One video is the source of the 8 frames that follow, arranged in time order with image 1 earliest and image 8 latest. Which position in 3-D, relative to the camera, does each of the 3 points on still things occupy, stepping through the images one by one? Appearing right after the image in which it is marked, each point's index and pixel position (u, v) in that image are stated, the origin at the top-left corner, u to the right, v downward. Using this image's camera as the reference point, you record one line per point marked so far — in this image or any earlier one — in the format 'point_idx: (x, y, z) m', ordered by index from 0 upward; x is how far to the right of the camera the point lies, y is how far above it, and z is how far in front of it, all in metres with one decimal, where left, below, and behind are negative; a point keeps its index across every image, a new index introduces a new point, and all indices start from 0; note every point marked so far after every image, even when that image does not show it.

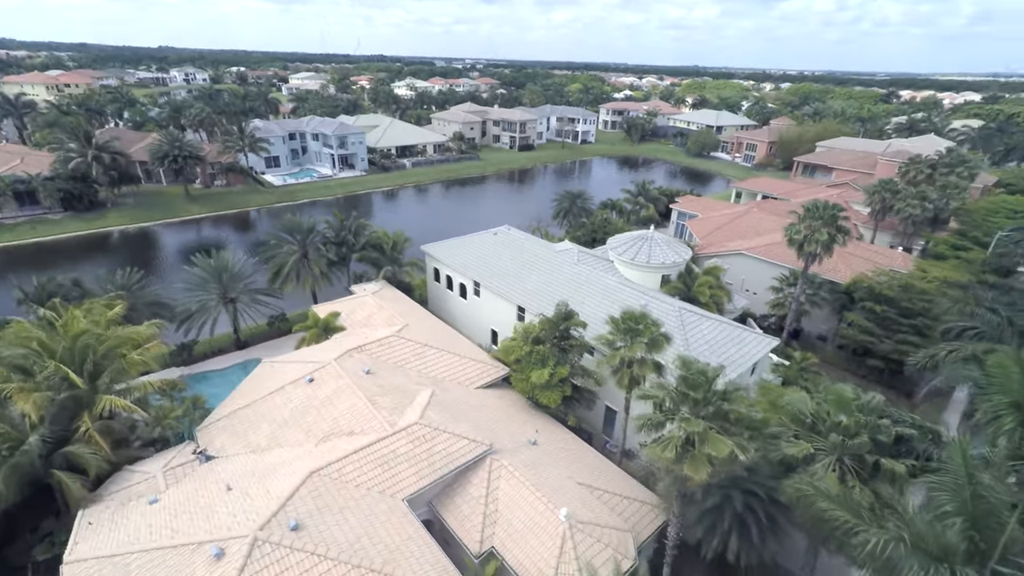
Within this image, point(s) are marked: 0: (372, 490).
0: (-5.5, -8.1, +18.7) m
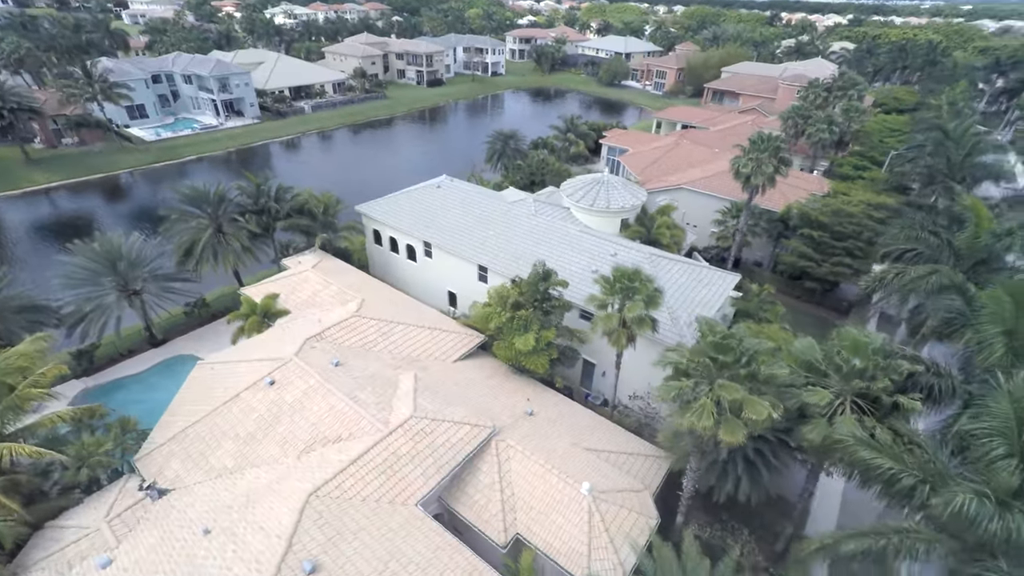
0: (-4.6, -7.7, +16.8) m
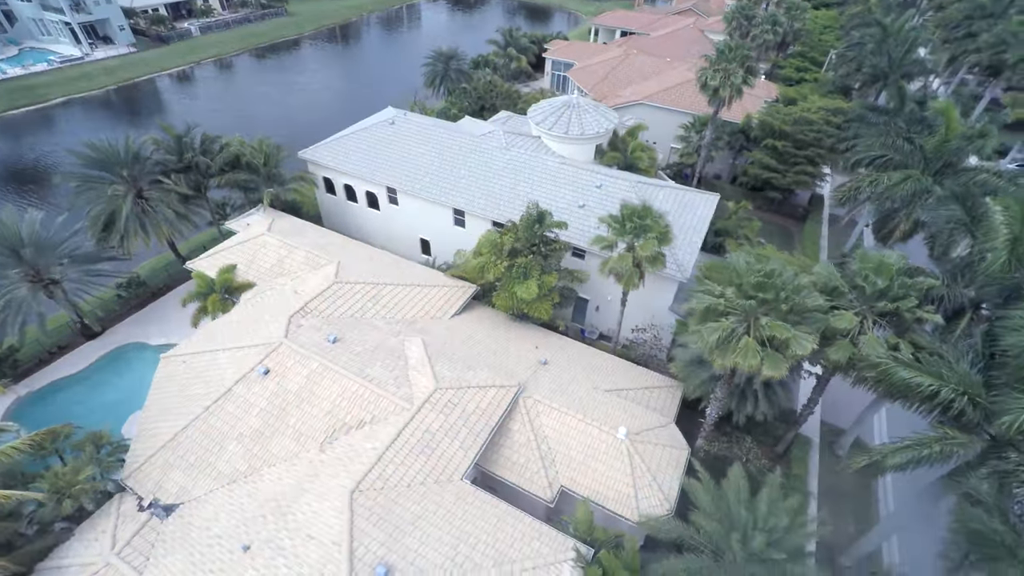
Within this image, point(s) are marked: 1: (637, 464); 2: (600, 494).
0: (-2.8, -6.7, +16.0) m
1: (+4.9, -6.9, +18.2) m
2: (+3.4, -7.9, +17.9) m
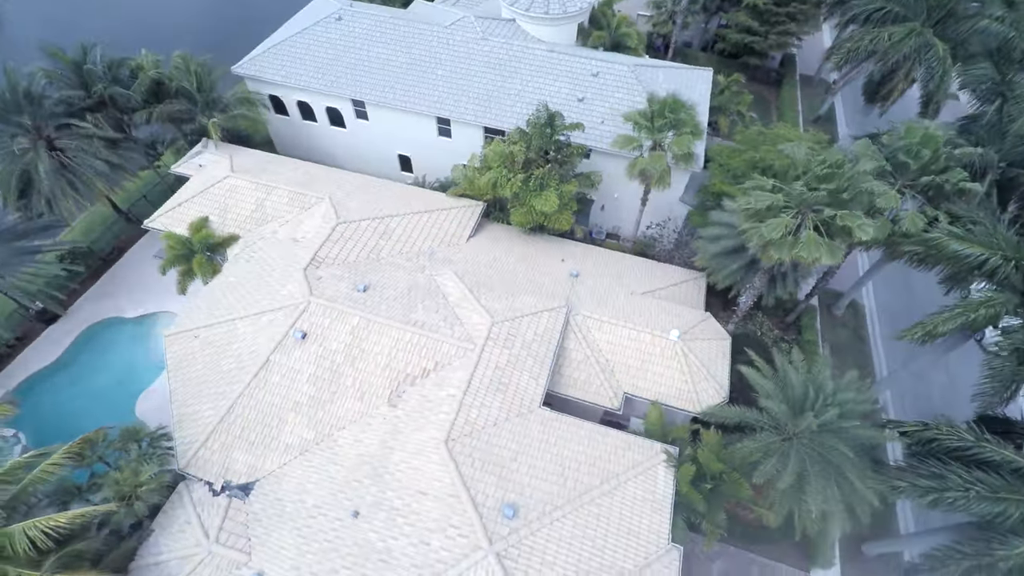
0: (+0.1, -4.5, +16.2) m
1: (+7.4, -3.0, +19.2) m
2: (+6.1, -4.3, +19.0) m
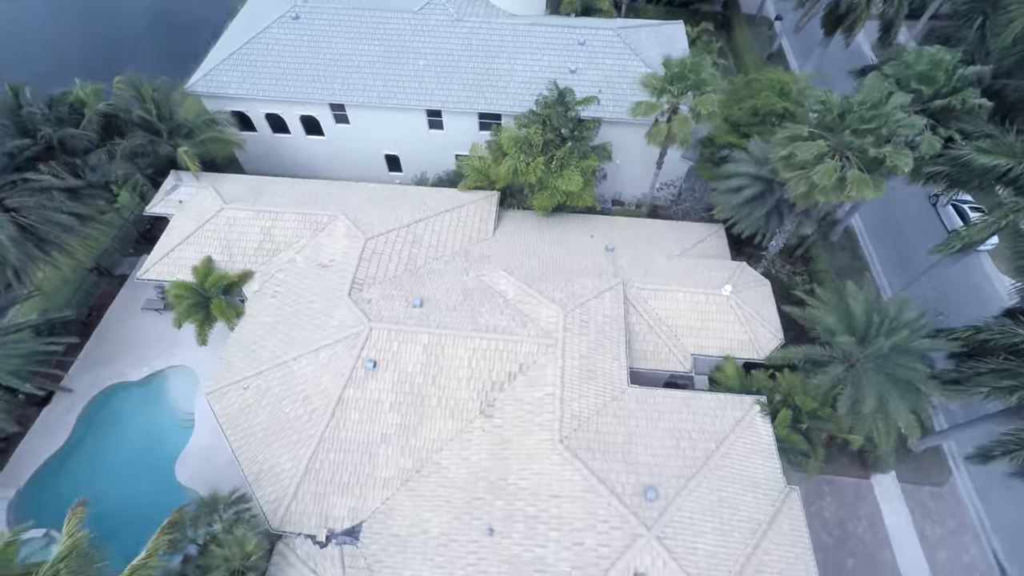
0: (+3.5, -4.0, +16.3) m
1: (+10.0, -1.0, +20.0) m
2: (+9.0, -2.5, +19.7) m
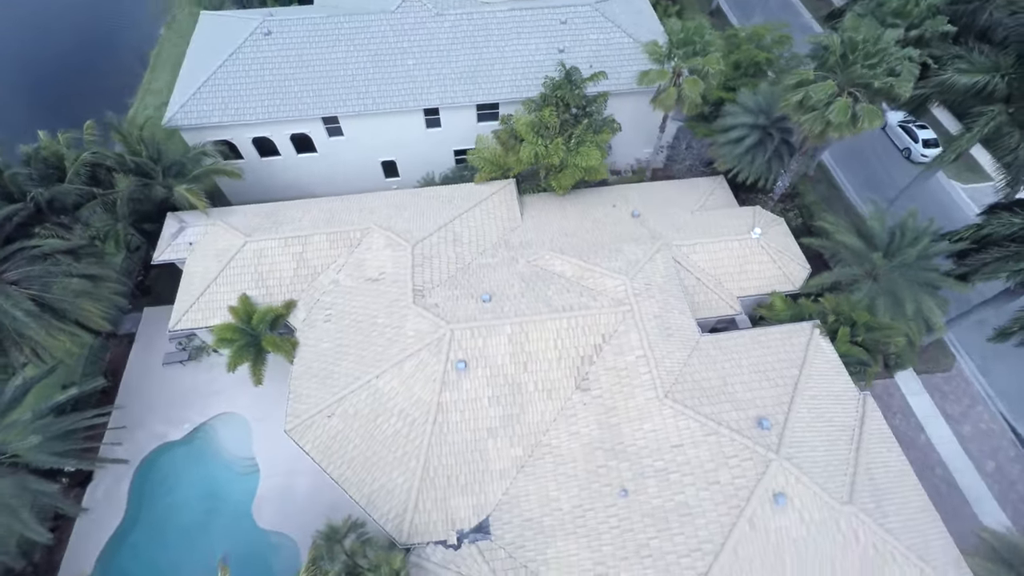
0: (+6.9, -2.4, +17.5) m
1: (+12.2, +1.8, +21.7) m
2: (+11.6, +0.1, +21.4) m
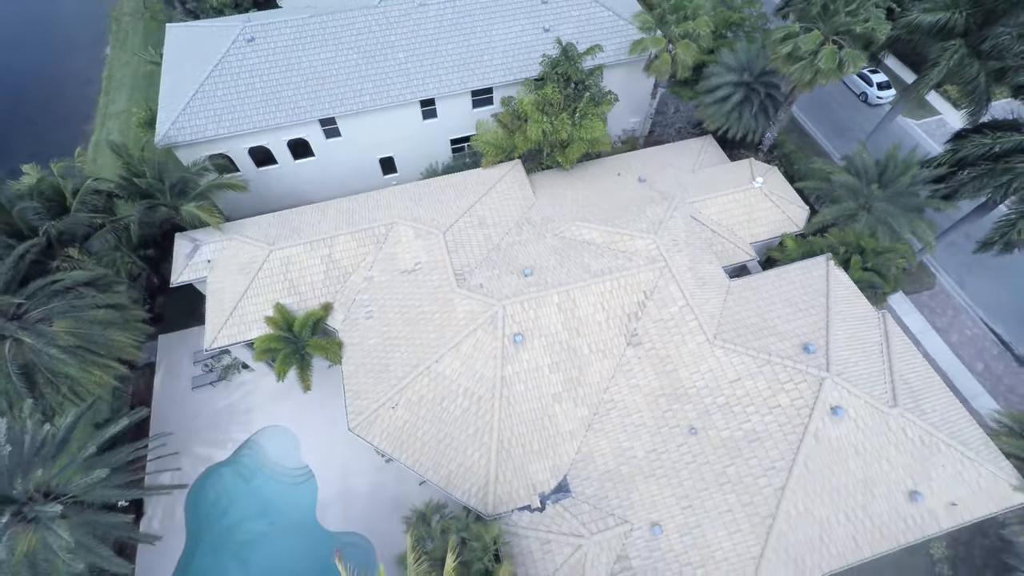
0: (+8.8, -0.3, +18.8) m
1: (+13.2, +4.6, +23.3) m
2: (+12.8, +2.8, +22.9) m
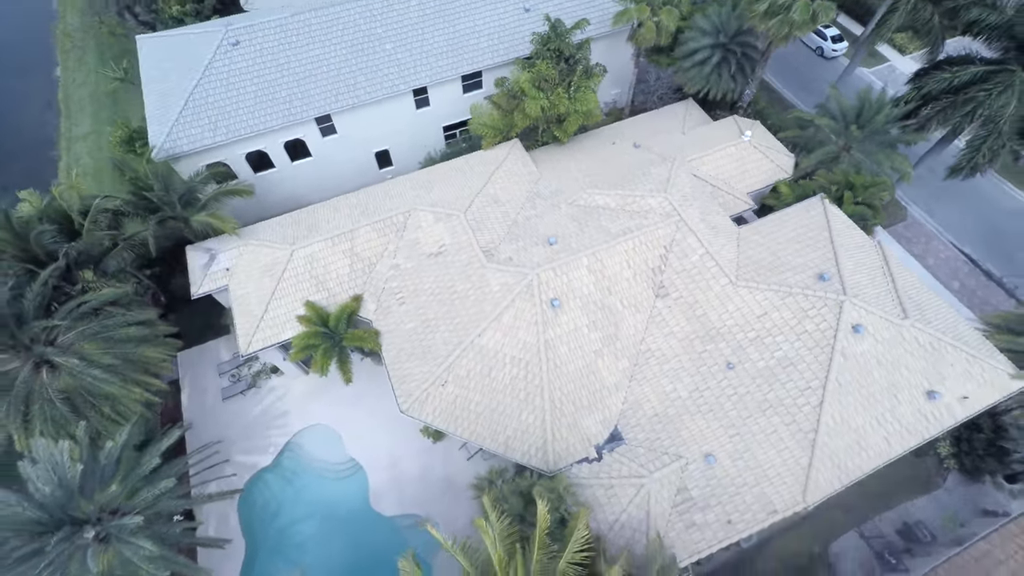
0: (+9.9, +2.0, +20.1) m
1: (+13.4, +7.5, +24.8) m
2: (+13.2, +5.7, +24.4) m
